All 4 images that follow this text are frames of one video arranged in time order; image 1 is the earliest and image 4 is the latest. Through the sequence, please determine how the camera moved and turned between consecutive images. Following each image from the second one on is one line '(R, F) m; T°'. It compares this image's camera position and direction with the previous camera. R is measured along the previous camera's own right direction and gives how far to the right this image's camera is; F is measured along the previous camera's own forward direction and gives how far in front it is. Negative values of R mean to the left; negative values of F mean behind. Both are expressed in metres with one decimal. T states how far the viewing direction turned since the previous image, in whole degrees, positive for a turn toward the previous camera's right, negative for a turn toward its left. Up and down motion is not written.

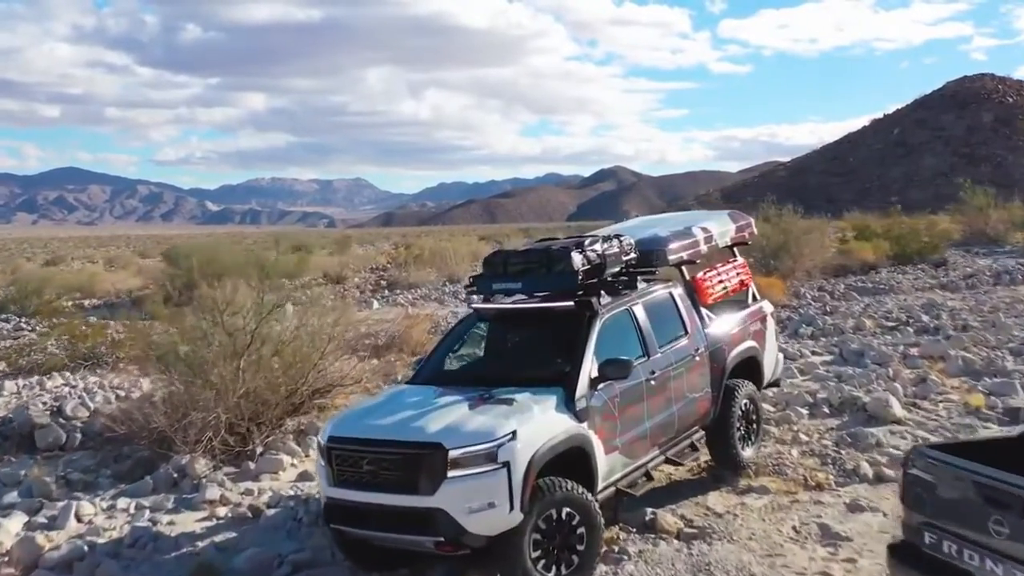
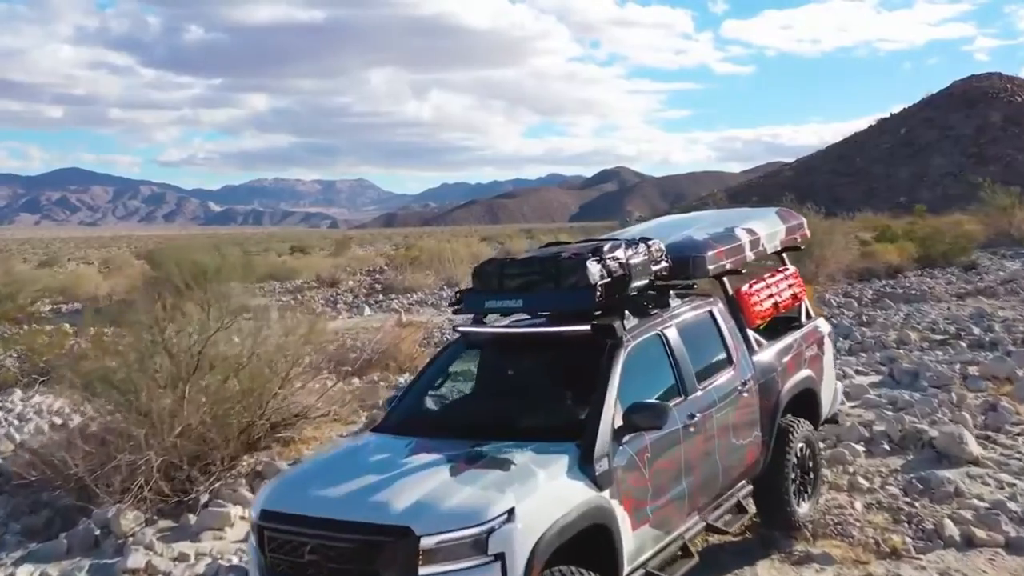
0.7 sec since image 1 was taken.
(0.0, +1.1) m; 0°
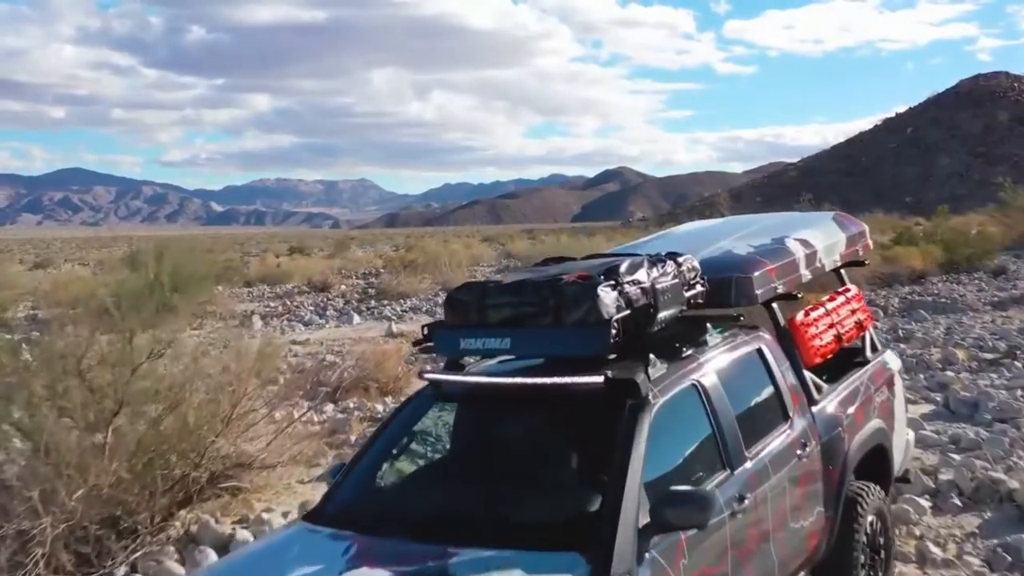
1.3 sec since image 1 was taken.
(0.0, +1.0) m; 0°
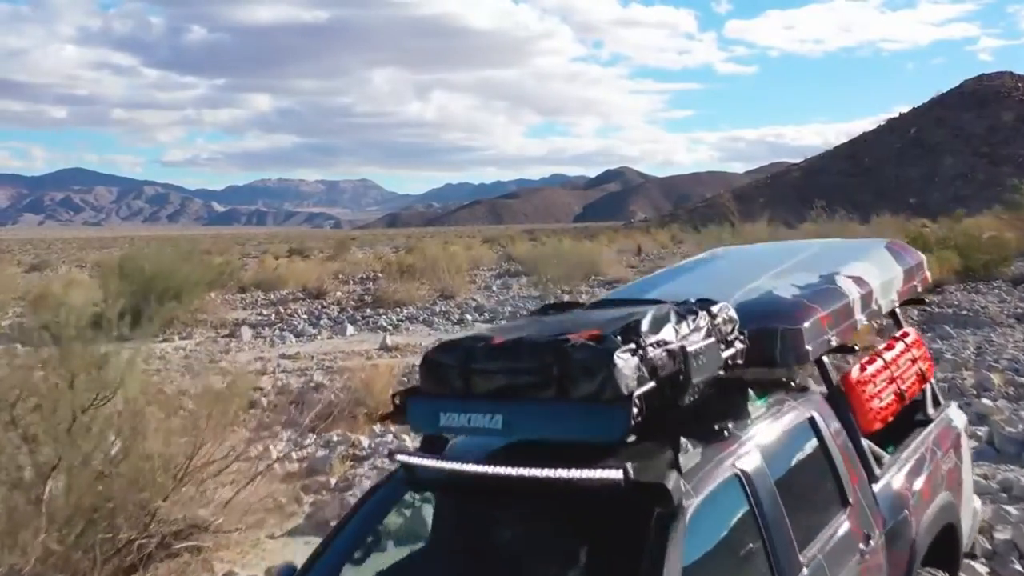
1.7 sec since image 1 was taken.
(0.0, +0.6) m; 0°
